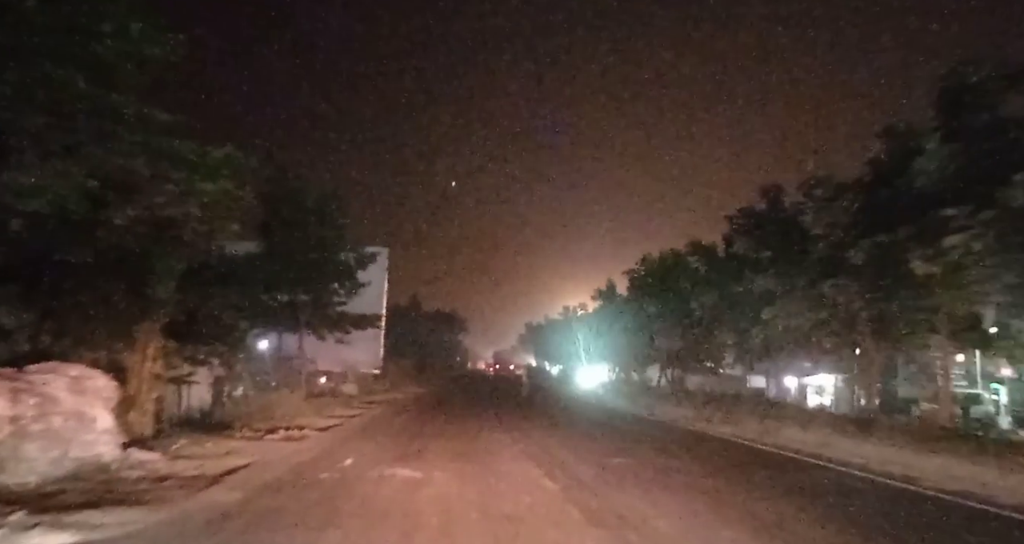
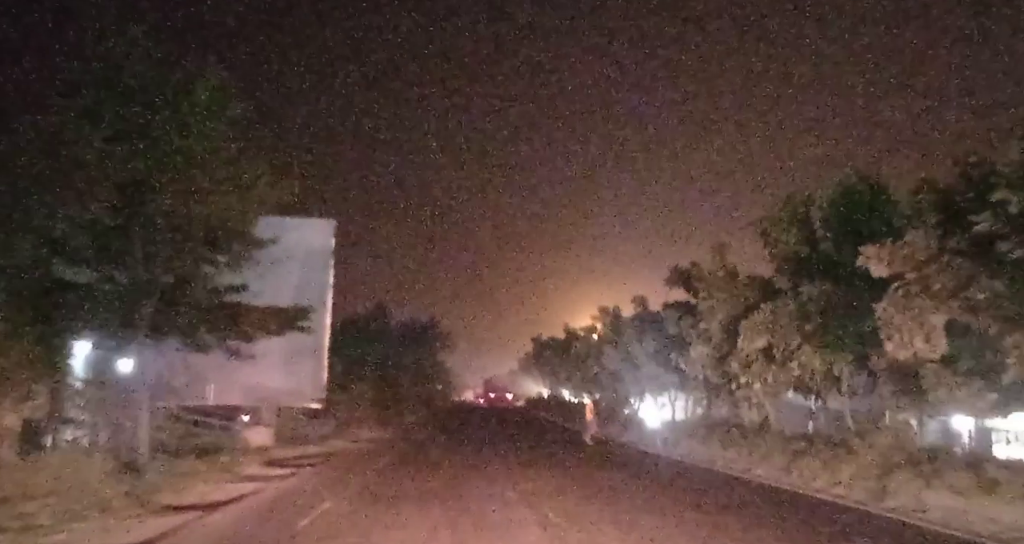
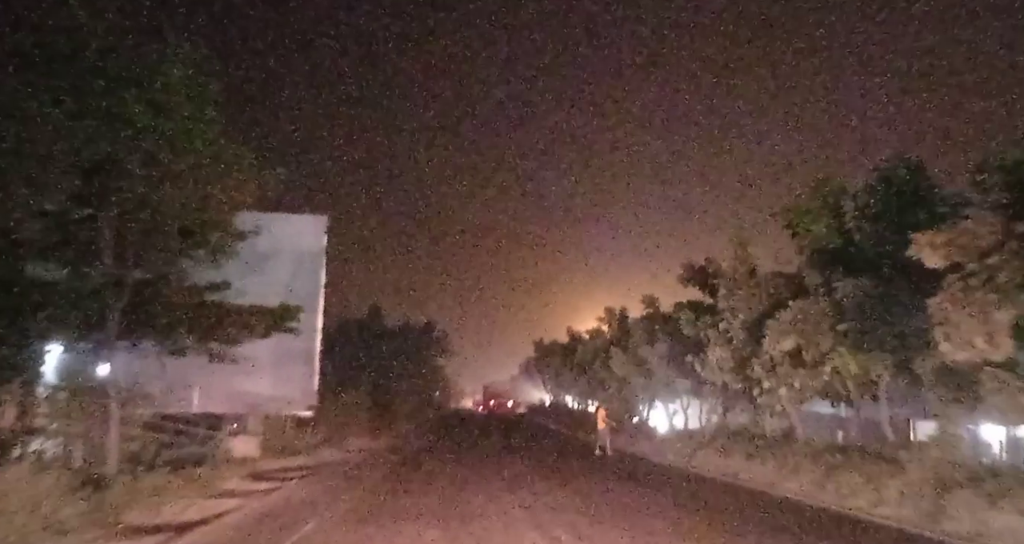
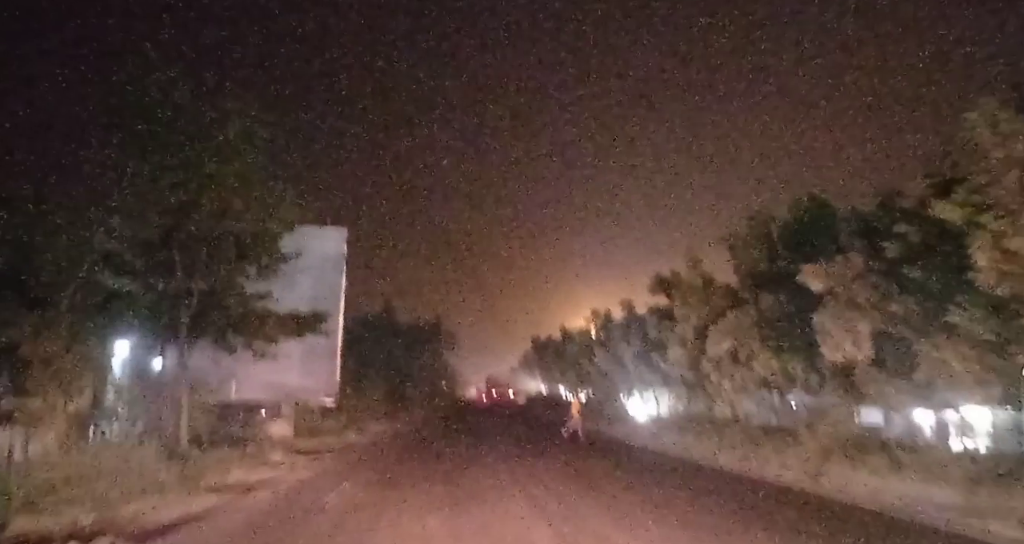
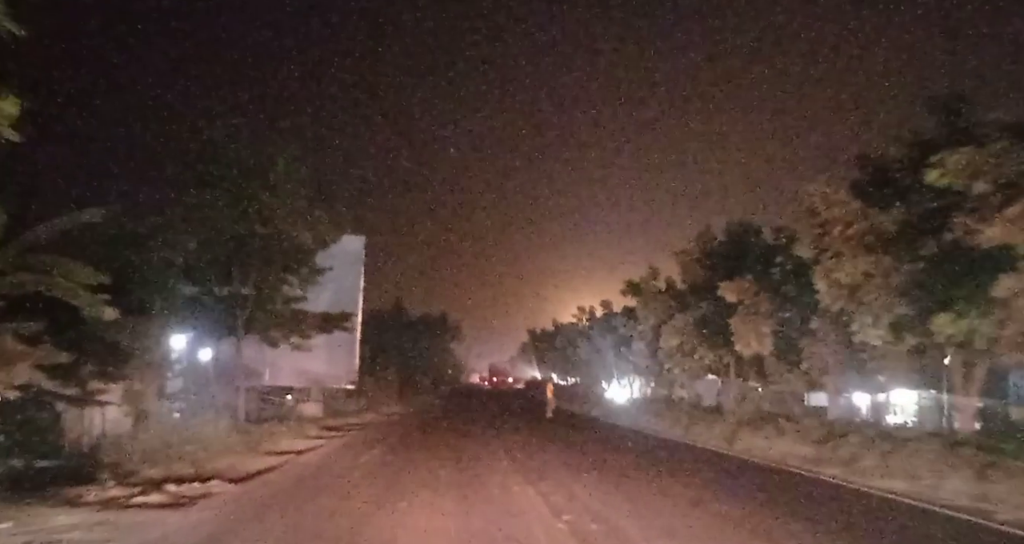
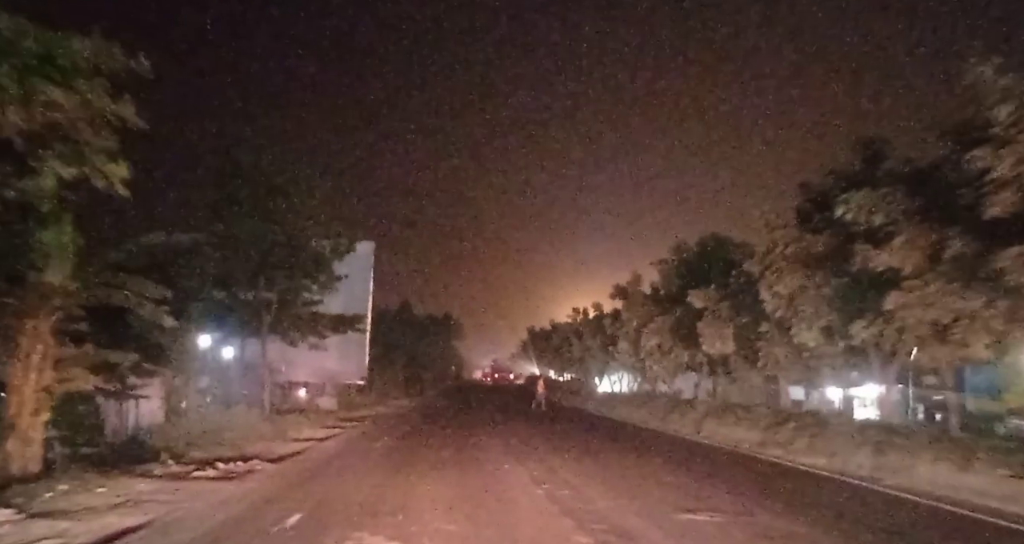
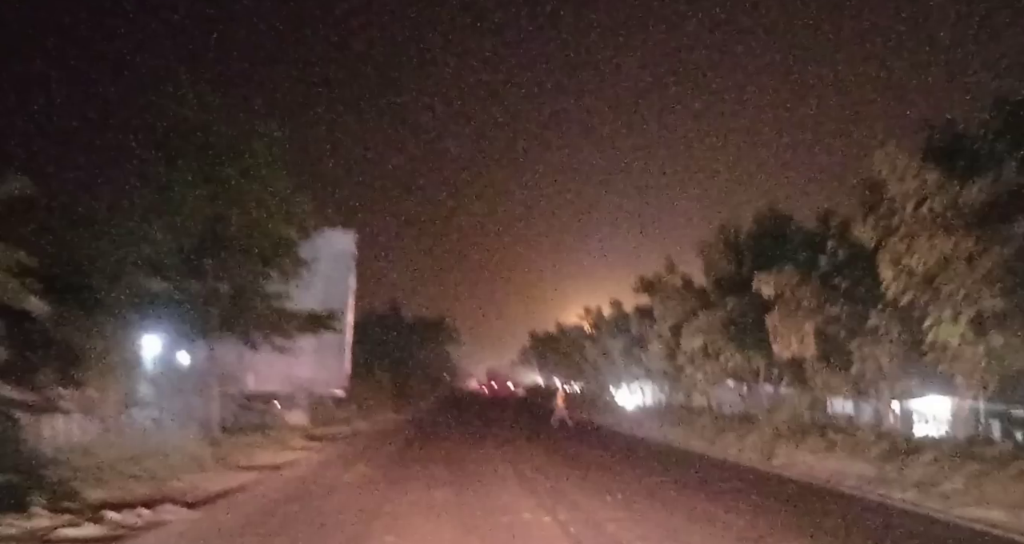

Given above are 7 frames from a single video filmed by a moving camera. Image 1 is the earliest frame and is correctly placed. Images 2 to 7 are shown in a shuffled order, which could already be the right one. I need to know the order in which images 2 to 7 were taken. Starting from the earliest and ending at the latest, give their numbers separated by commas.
6, 5, 7, 4, 2, 3
